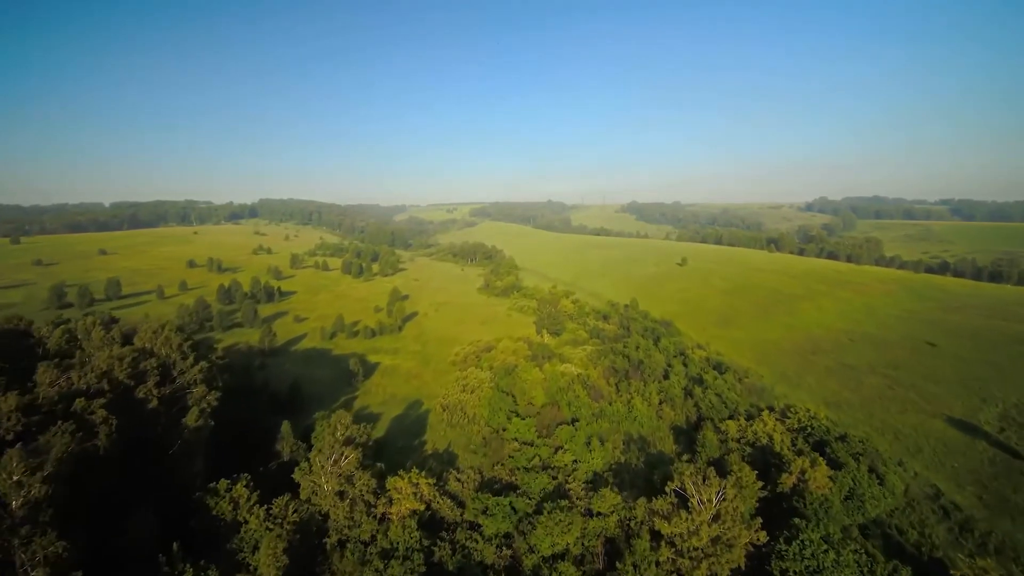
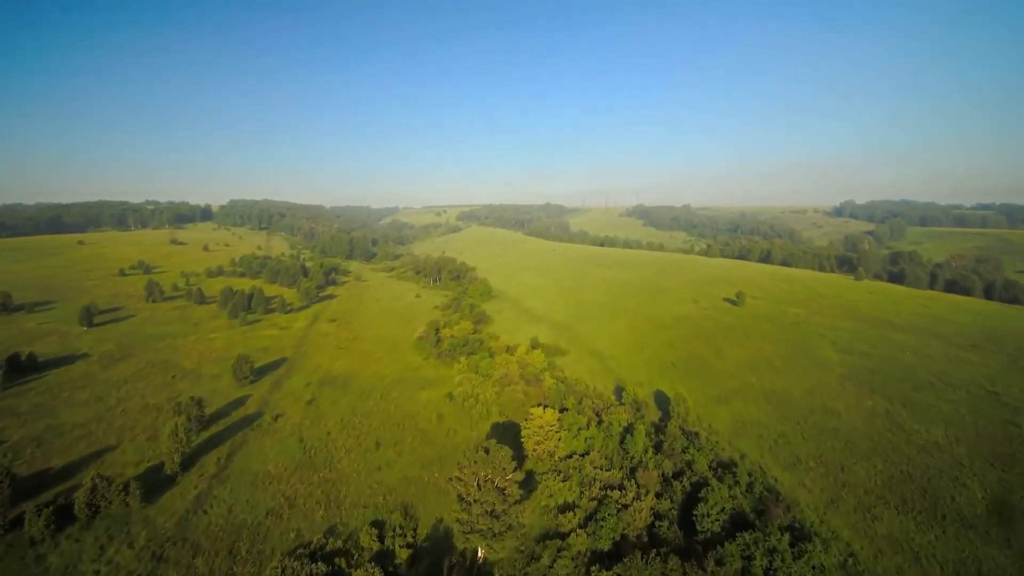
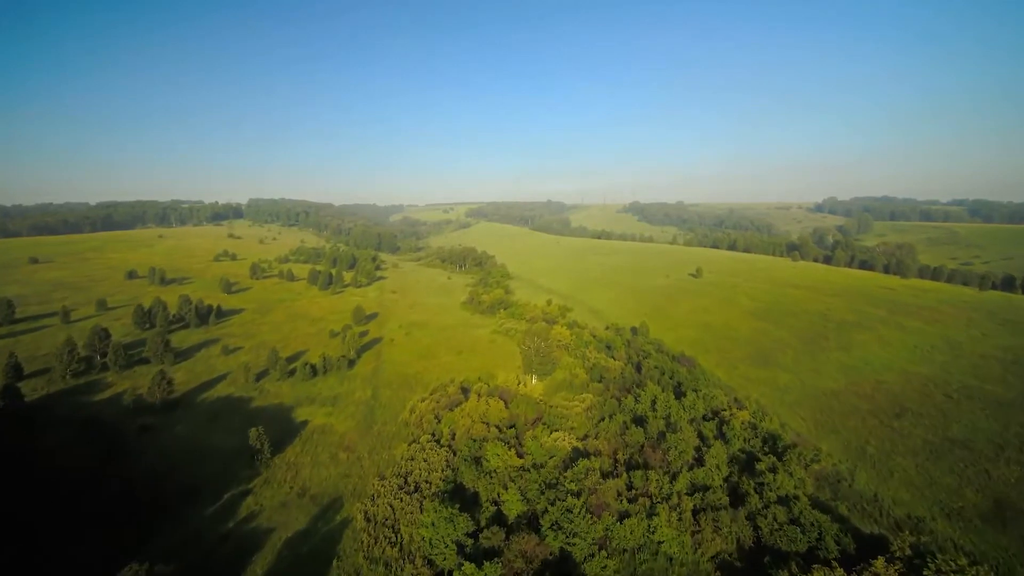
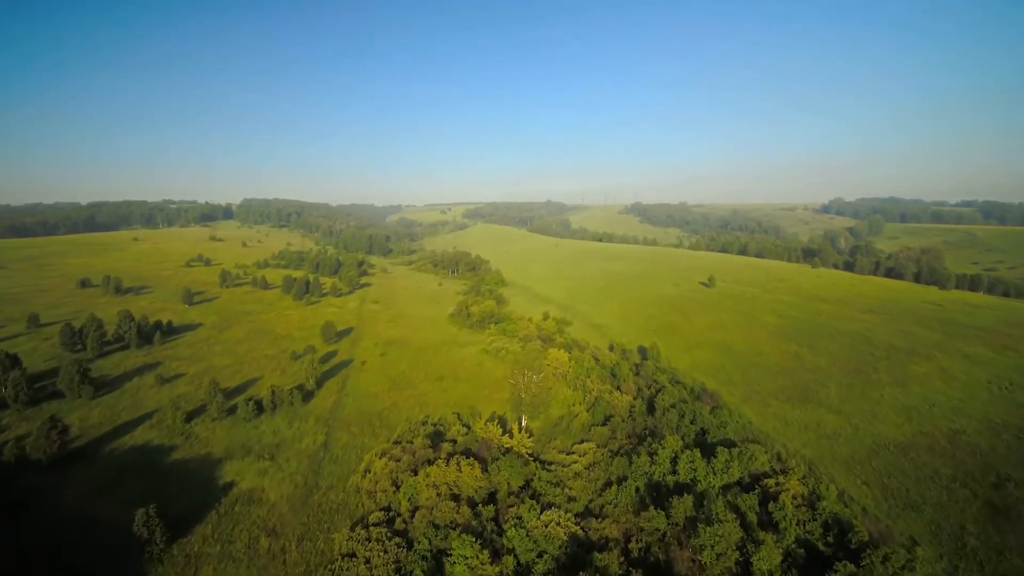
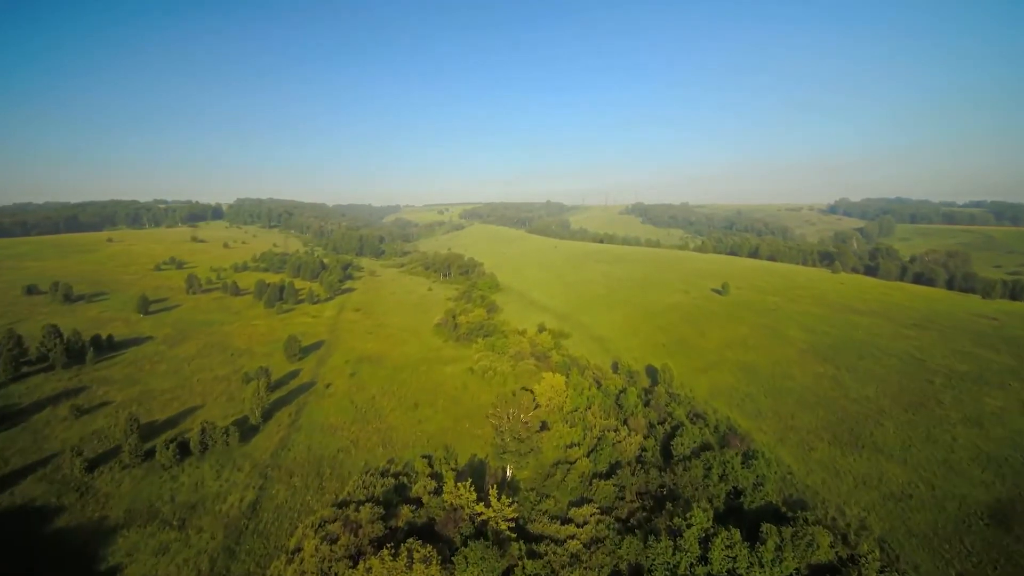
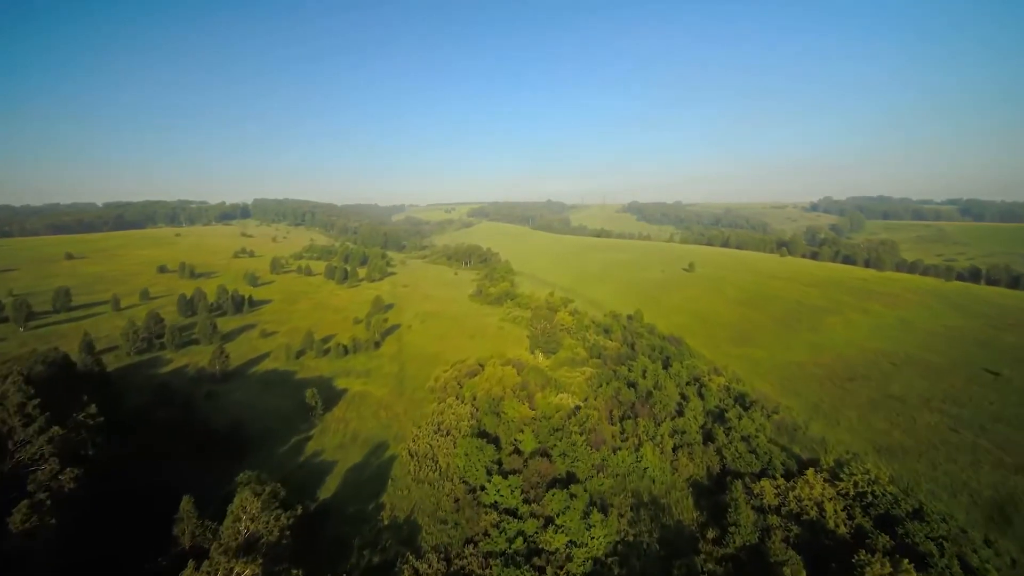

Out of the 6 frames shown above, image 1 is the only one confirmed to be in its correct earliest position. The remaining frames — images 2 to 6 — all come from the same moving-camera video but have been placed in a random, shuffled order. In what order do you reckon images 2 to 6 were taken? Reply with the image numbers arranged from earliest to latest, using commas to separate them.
6, 3, 4, 5, 2
